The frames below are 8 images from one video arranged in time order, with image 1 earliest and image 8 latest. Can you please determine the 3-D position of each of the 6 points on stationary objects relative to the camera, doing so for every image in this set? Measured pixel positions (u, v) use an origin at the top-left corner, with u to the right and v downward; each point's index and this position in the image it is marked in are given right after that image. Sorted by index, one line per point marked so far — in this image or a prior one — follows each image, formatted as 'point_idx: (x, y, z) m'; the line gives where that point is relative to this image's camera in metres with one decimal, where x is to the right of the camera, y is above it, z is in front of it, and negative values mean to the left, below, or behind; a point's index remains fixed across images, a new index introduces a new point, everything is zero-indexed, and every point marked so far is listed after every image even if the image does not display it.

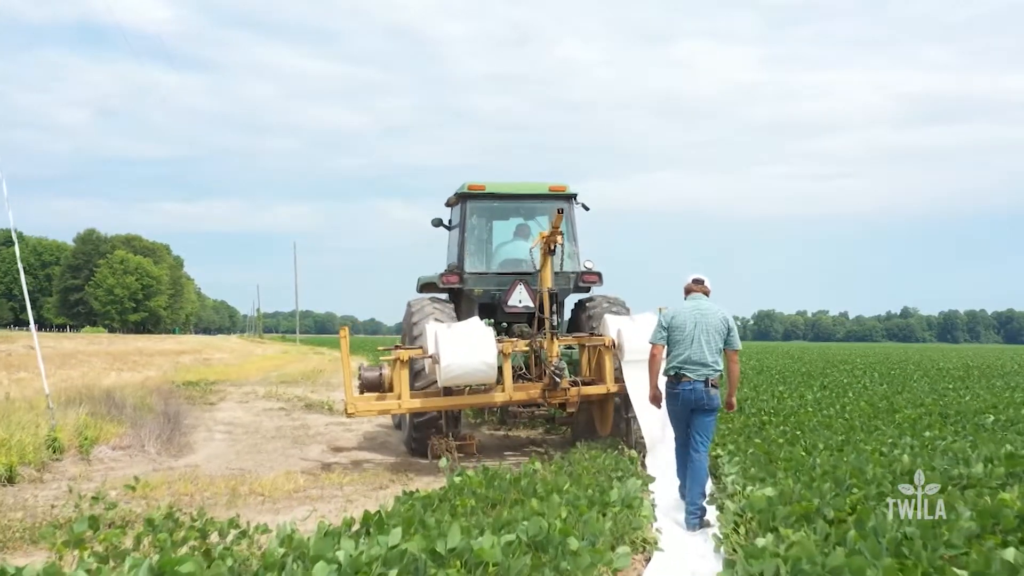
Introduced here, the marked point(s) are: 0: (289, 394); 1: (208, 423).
0: (-4.0, -1.9, +15.3) m
1: (-3.7, -1.6, +10.5) m
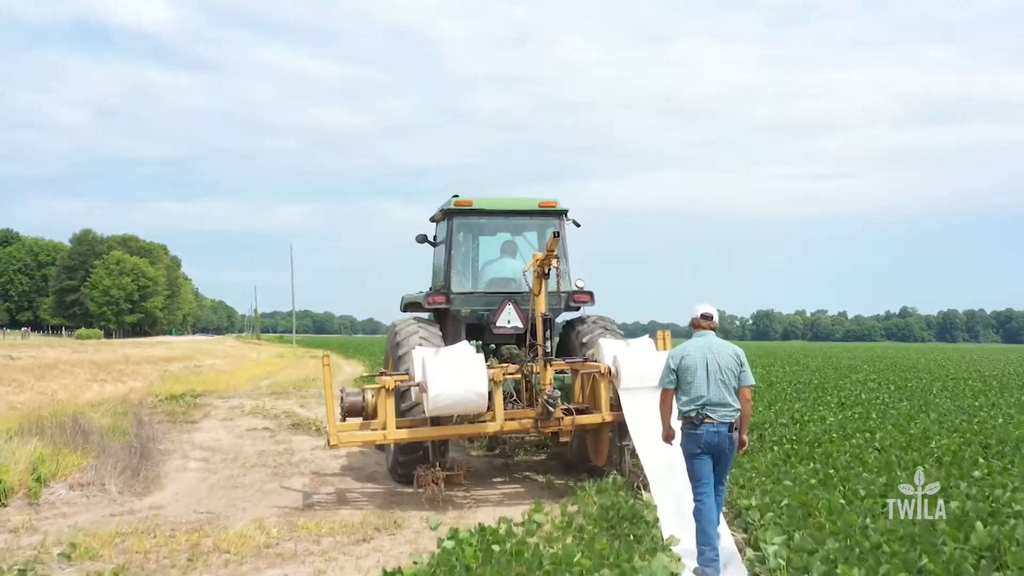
0: (-4.0, -2.0, +14.6) m
1: (-3.7, -1.8, +9.8) m
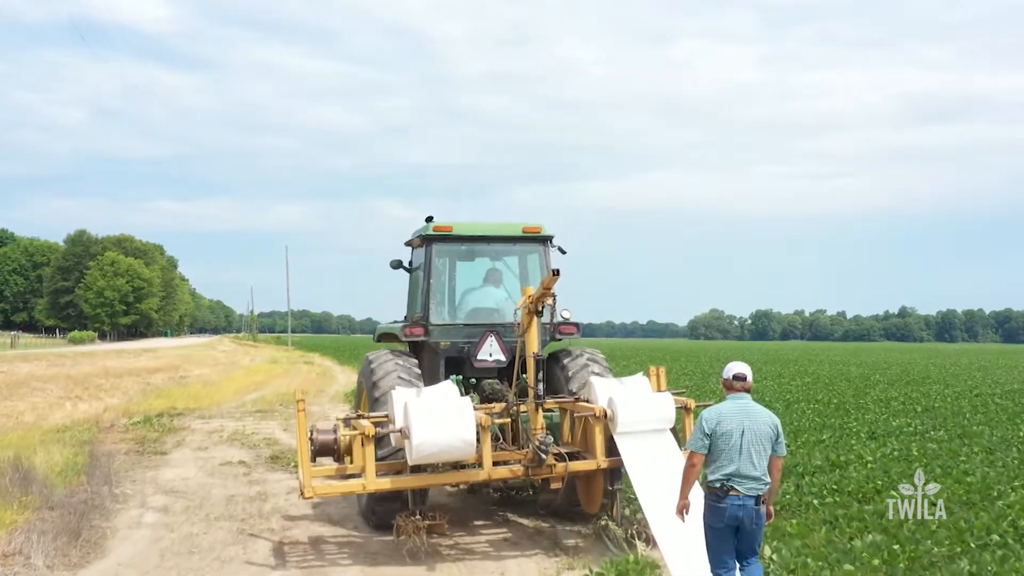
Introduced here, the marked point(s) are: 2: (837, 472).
0: (-4.0, -2.3, +13.5) m
1: (-3.7, -2.0, +8.7) m
2: (+3.1, -1.8, +8.2) m
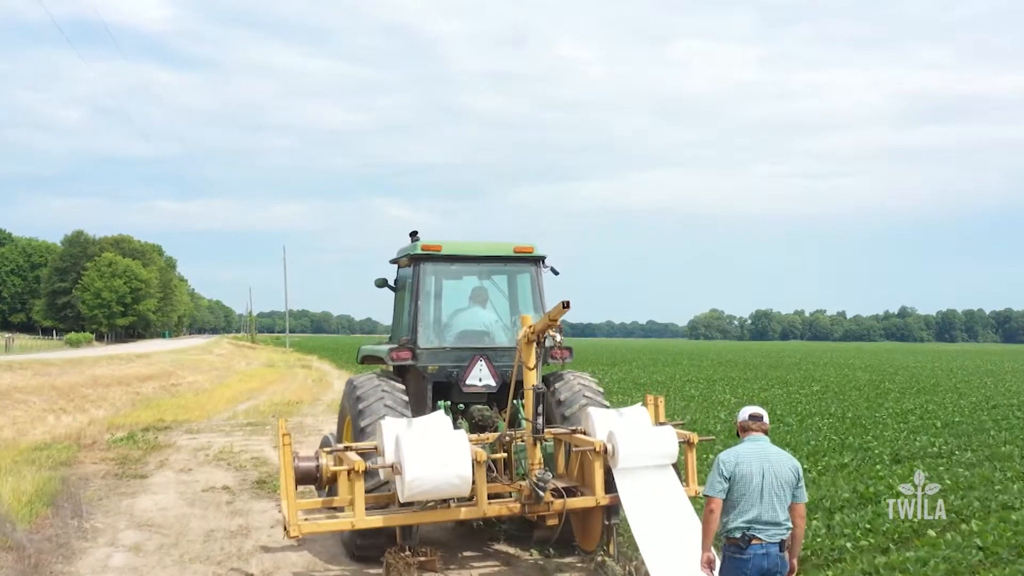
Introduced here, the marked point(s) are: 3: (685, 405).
0: (-4.0, -2.4, +12.9) m
1: (-3.7, -2.2, +8.1) m
2: (+3.1, -1.9, +7.6) m
3: (+3.6, -2.4, +18.0) m
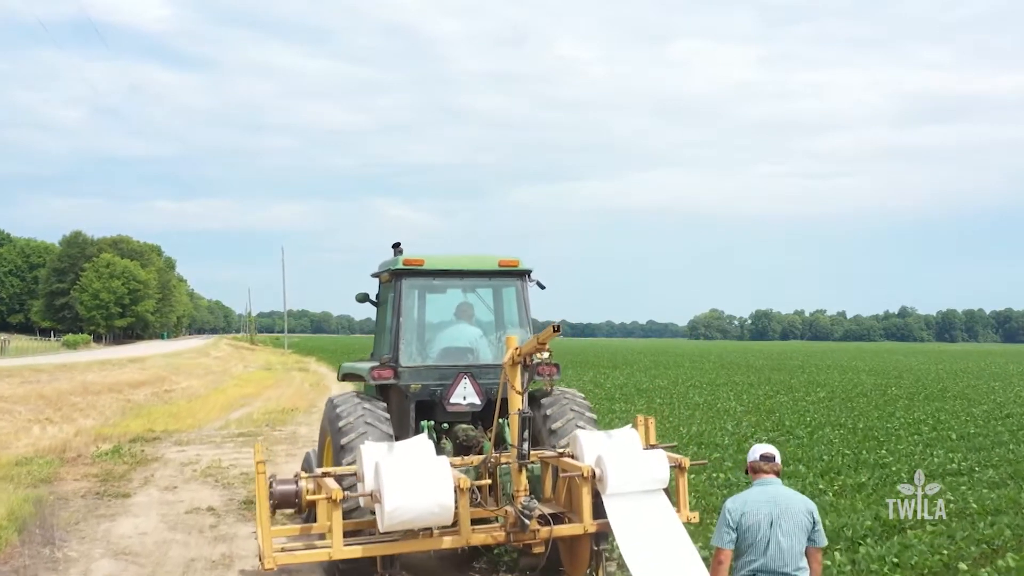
0: (-4.0, -2.6, +12.4) m
1: (-3.7, -2.3, +7.6) m
2: (+3.1, -2.0, +7.1) m
3: (+3.6, -2.5, +17.5) m
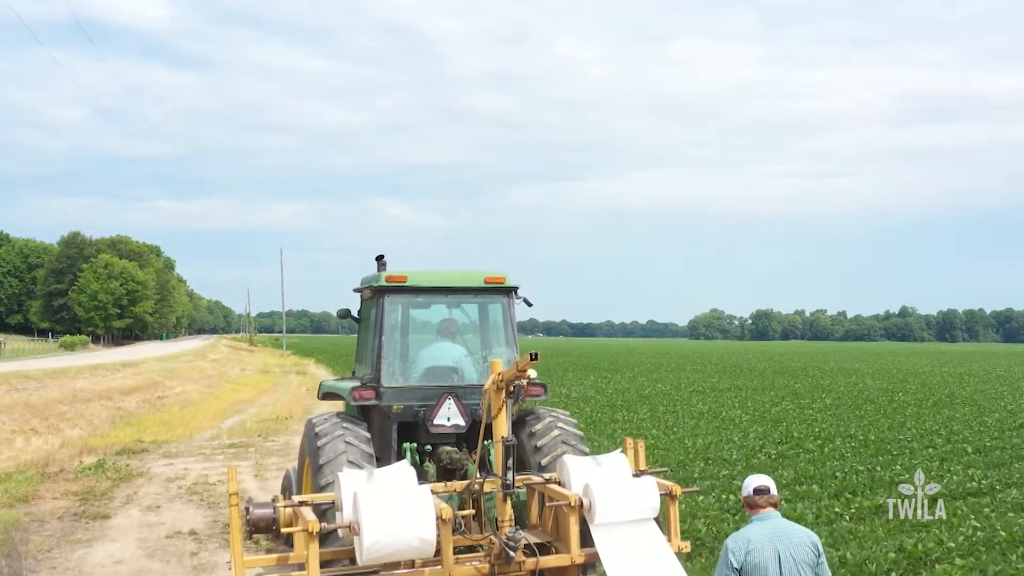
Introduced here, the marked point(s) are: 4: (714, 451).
0: (-4.0, -2.7, +11.9) m
1: (-3.7, -2.4, +7.1) m
2: (+3.1, -2.2, +6.6) m
3: (+3.6, -2.6, +17.1) m
4: (+3.0, -2.4, +12.7) m
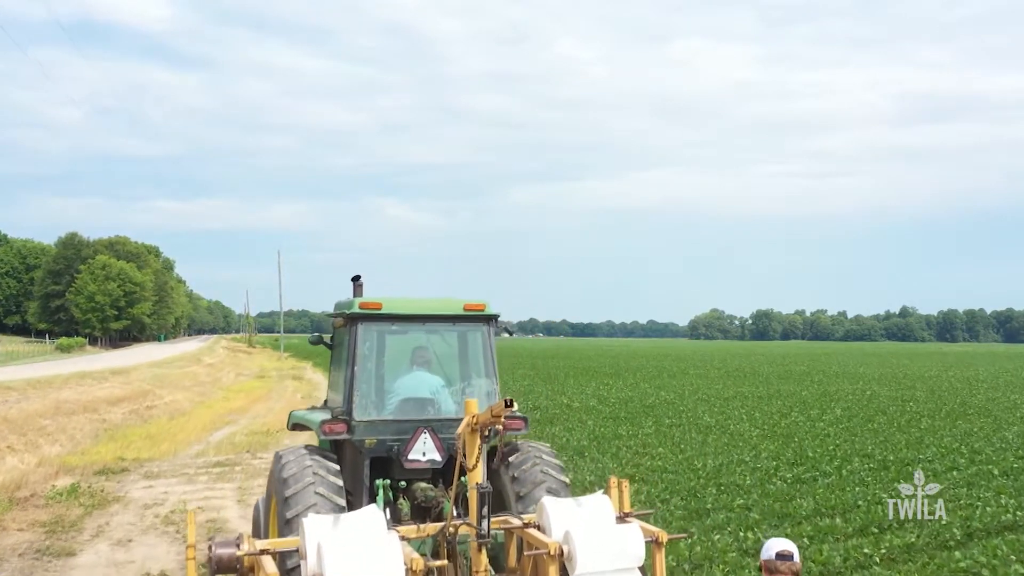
0: (-4.0, -2.9, +11.2) m
1: (-3.7, -2.6, +6.4) m
2: (+3.1, -2.3, +5.8) m
3: (+3.6, -2.8, +16.3) m
4: (+3.0, -2.6, +12.0) m
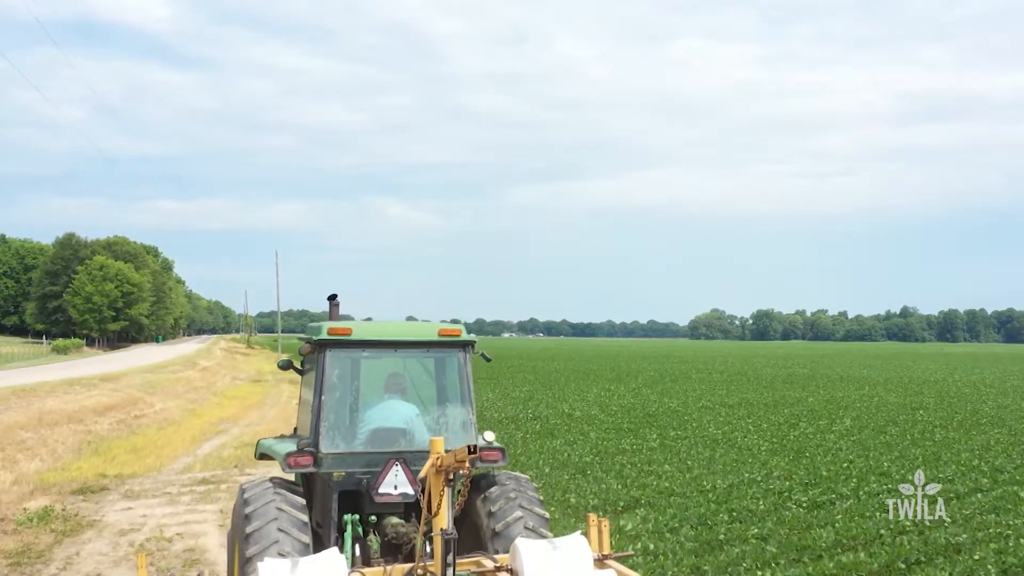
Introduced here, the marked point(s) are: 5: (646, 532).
0: (-4.0, -3.0, +10.5) m
1: (-3.7, -2.8, +5.7) m
2: (+3.1, -2.5, +5.2) m
3: (+3.5, -3.0, +15.6) m
4: (+2.9, -2.7, +11.3) m
5: (+1.5, -2.7, +9.6) m
